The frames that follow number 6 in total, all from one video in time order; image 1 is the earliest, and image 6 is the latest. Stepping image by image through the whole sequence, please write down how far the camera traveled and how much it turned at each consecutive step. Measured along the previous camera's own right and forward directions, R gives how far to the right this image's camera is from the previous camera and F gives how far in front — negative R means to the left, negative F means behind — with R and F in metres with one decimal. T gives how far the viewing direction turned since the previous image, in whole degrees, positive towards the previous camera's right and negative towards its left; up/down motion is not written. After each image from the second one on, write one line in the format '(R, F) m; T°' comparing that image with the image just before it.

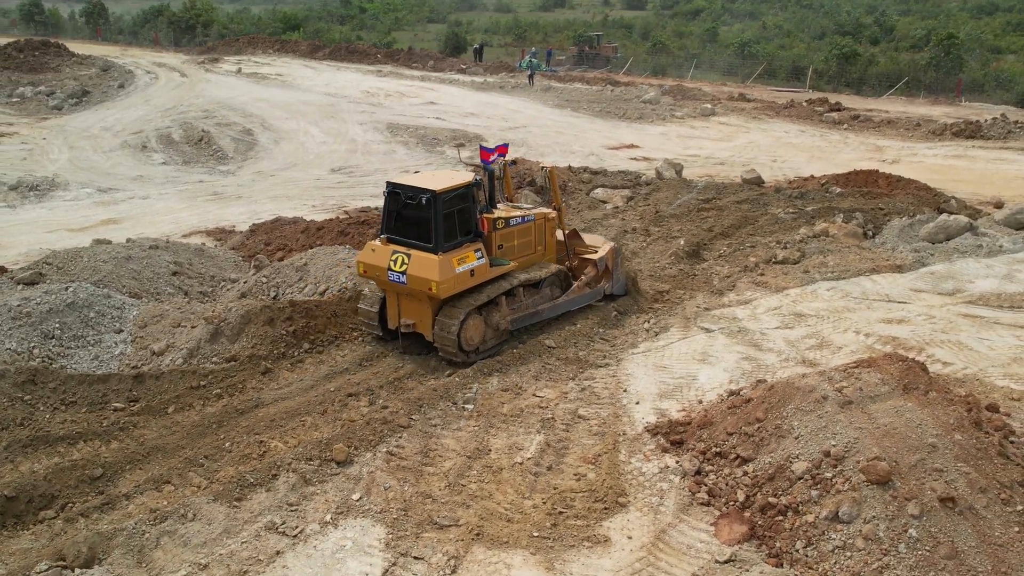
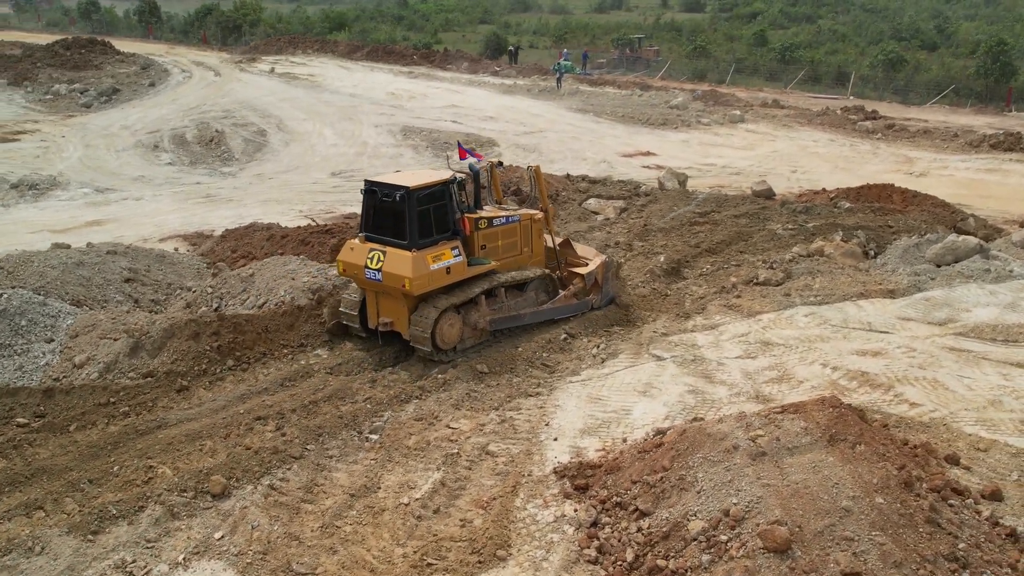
(+1.3, +0.6) m; -4°
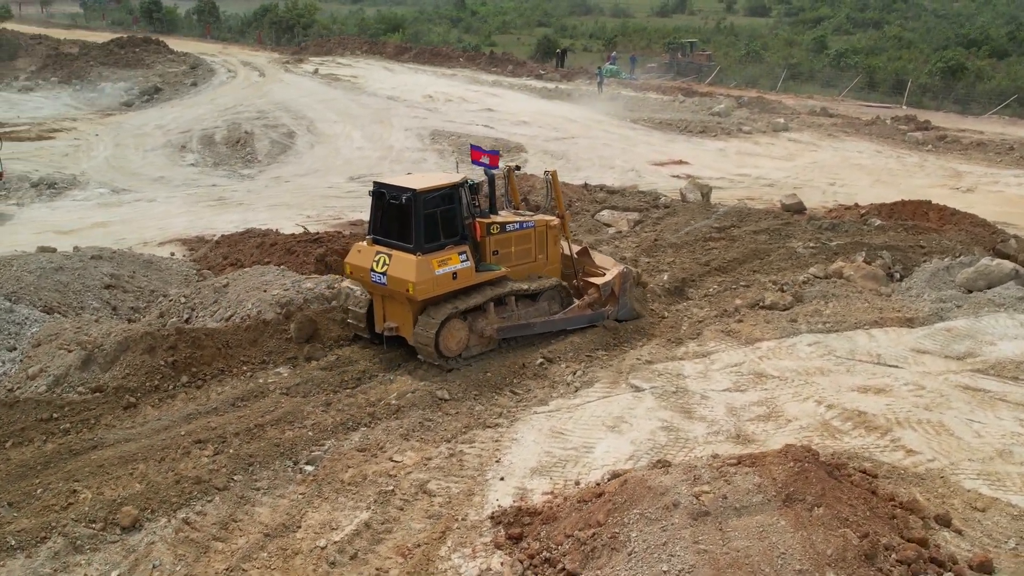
(+0.9, +0.6) m; -4°
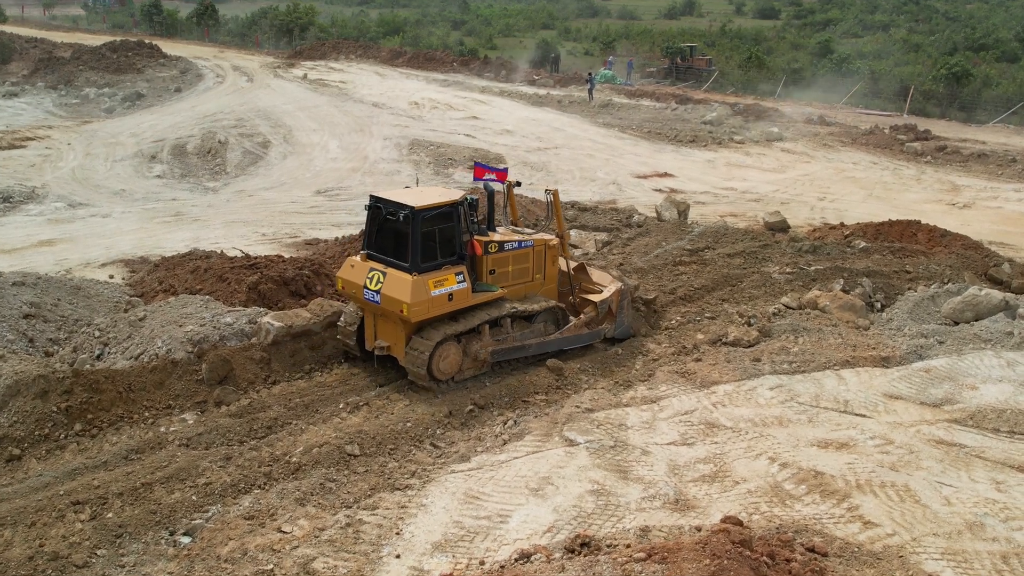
(+0.8, +0.8) m; -1°
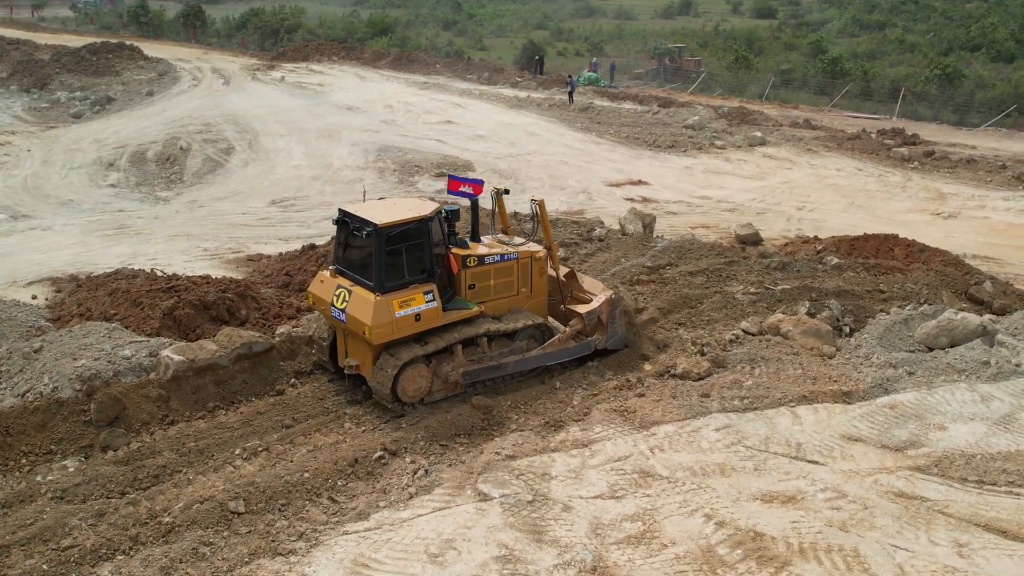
(+0.8, +0.8) m; 0°
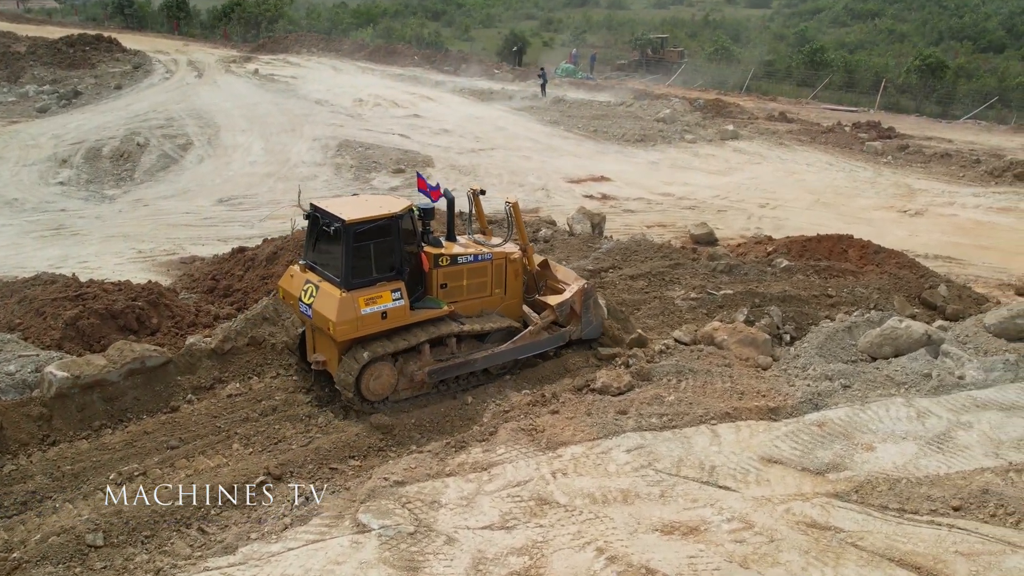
(+0.9, +0.5) m; 0°
